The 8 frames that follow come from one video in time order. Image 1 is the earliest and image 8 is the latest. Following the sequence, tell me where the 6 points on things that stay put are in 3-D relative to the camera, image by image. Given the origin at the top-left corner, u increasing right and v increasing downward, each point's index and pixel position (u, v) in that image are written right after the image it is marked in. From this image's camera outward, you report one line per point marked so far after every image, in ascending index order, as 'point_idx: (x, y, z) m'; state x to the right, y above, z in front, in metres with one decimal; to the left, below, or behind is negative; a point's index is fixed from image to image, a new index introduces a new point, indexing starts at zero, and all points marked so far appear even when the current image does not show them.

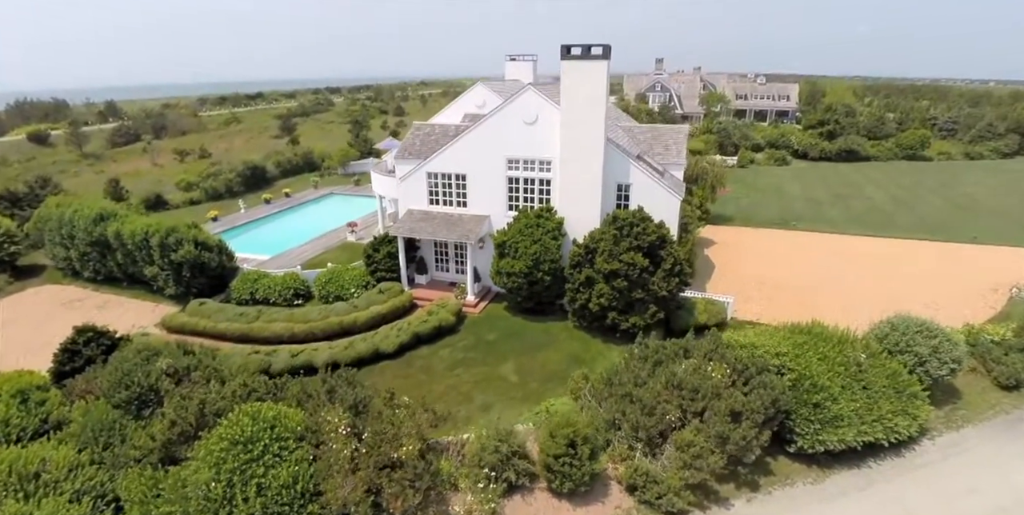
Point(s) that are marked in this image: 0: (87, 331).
0: (-13.2, -2.4, +17.6) m
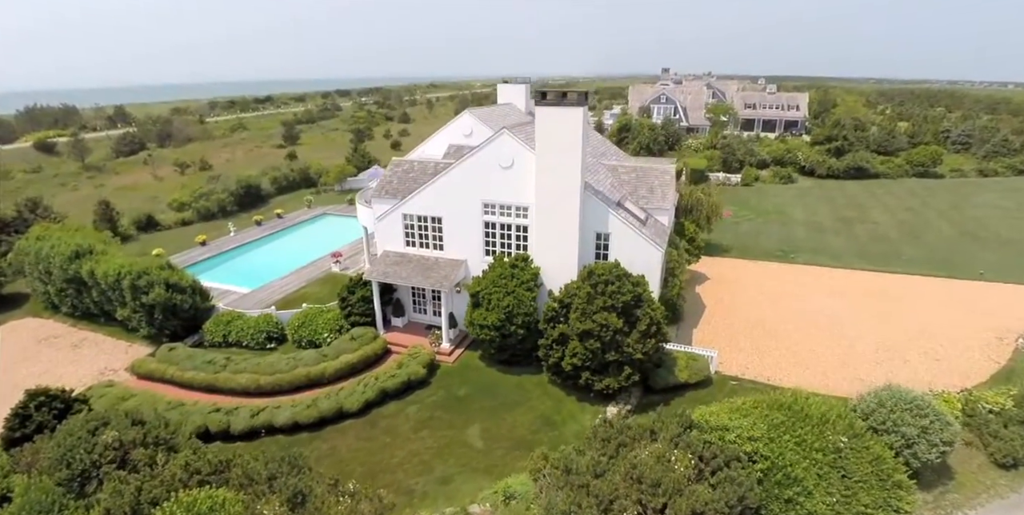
0: (-14.3, -4.2, +17.0) m
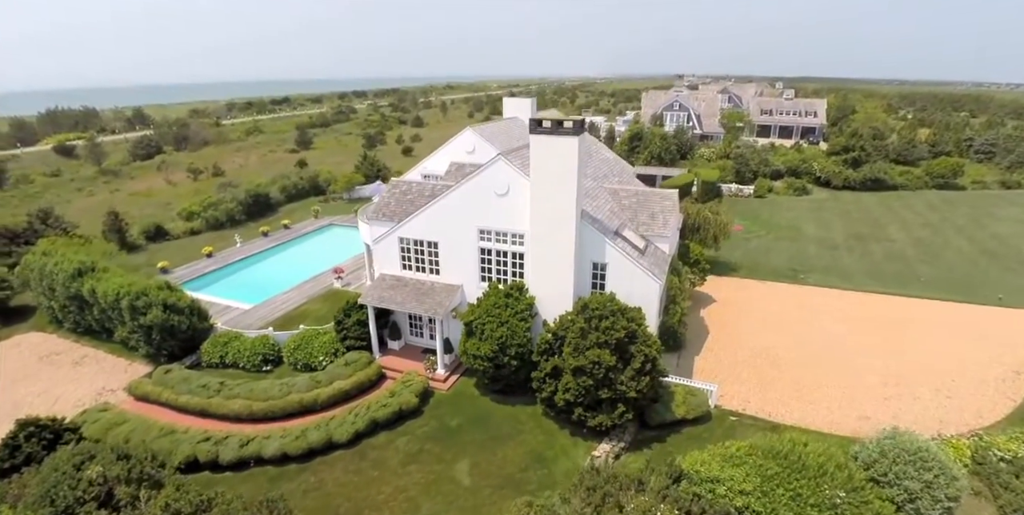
0: (-14.6, -5.1, +17.1) m
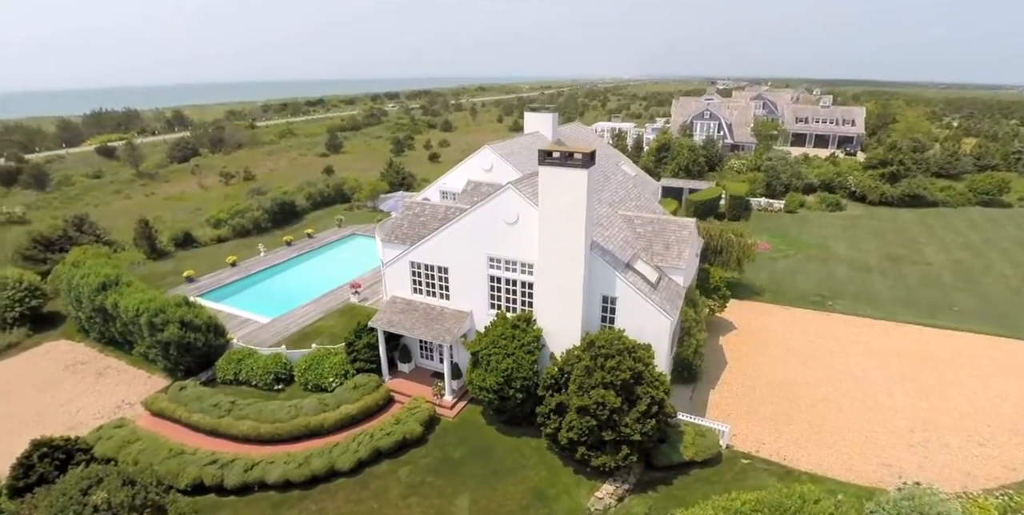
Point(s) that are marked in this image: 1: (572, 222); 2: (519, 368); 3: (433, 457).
0: (-14.6, -5.8, +17.6) m
1: (+2.0, +1.1, +18.5) m
2: (+0.2, -3.8, +19.4) m
3: (-2.8, -7.0, +19.7) m
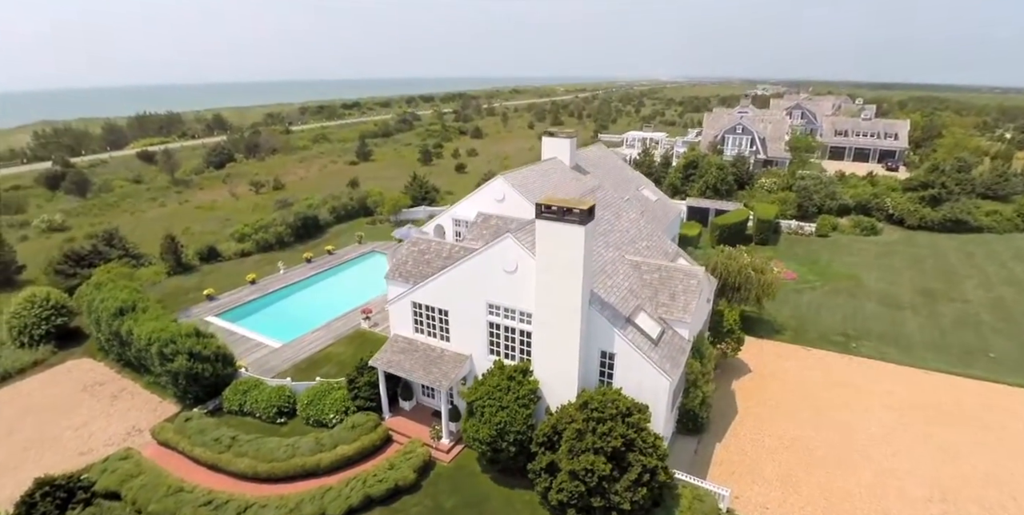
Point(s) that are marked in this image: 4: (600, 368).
0: (-14.9, -7.2, +18.0) m
1: (+1.8, -0.6, +18.0) m
2: (0.0, -5.5, +19.0) m
3: (-3.0, -8.6, +19.5) m
4: (+3.0, -3.8, +19.3) m
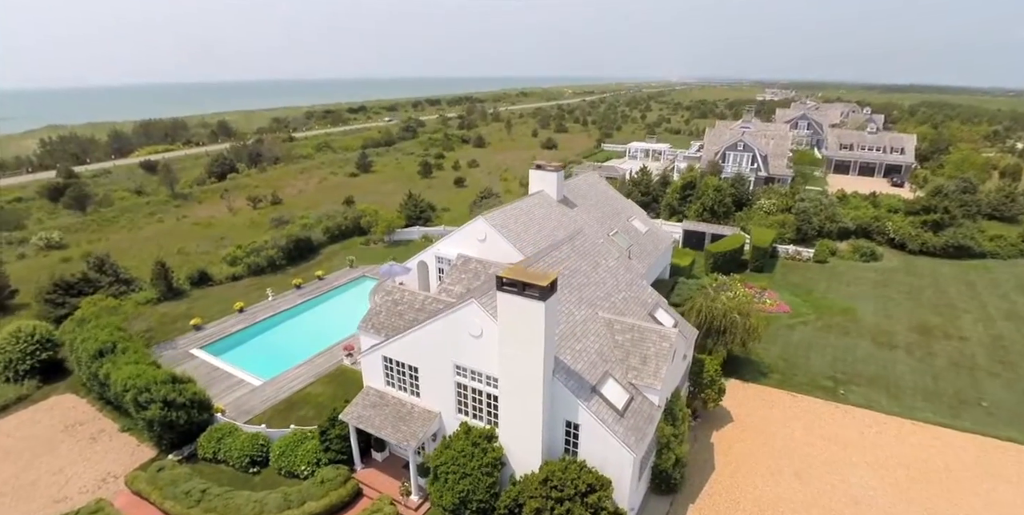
0: (-16.2, -9.3, +18.0) m
1: (+0.6, -2.9, +17.7) m
2: (-1.2, -7.7, +18.7) m
3: (-4.3, -10.8, +19.3) m
4: (+1.8, -6.0, +19.0) m
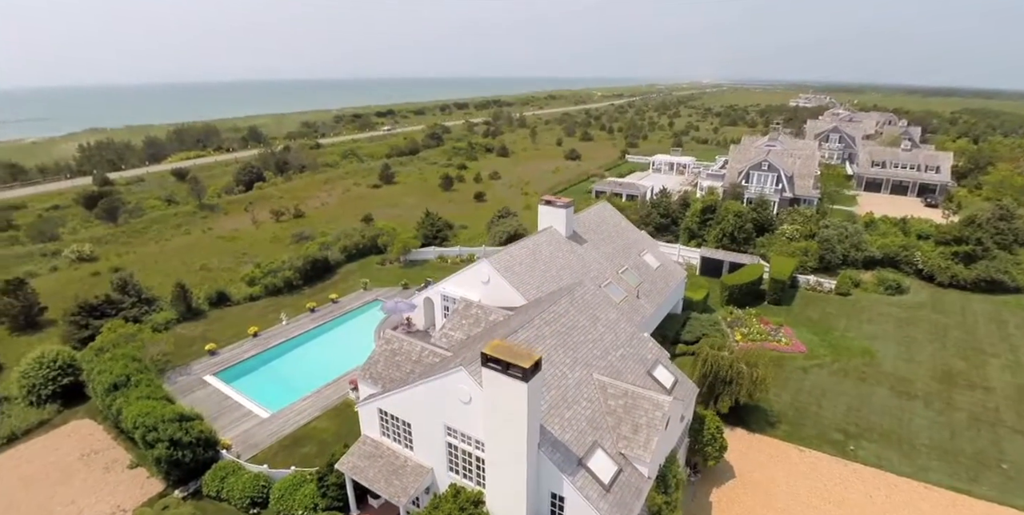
0: (-16.7, -11.2, +18.8) m
1: (+0.2, -5.2, +17.6) m
2: (-1.7, -10.0, +18.8) m
3: (-4.8, -13.0, +19.6) m
4: (+1.4, -8.3, +18.9) m
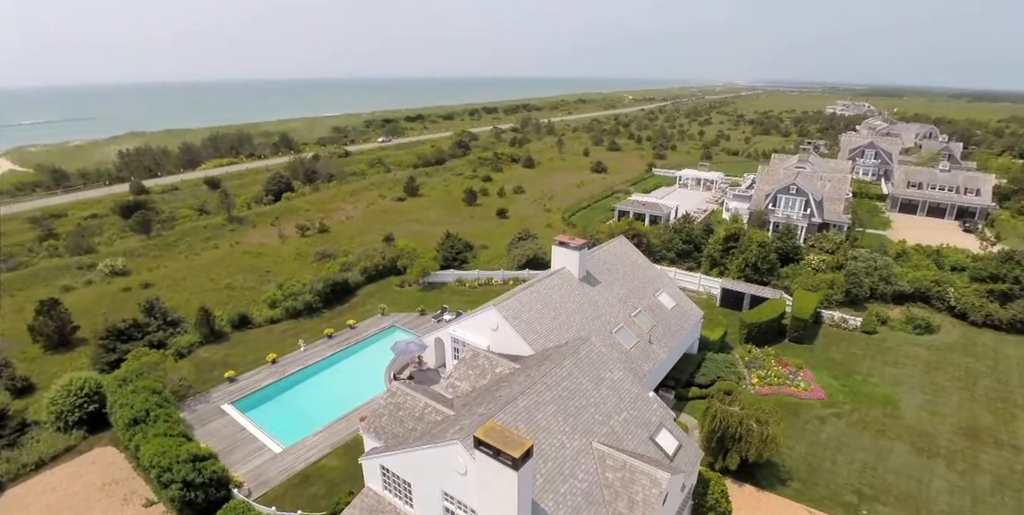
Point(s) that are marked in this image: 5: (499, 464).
0: (-17.0, -13.4, +19.8) m
1: (-0.1, -7.8, +17.6) m
2: (-2.0, -12.5, +19.0) m
3: (-5.1, -15.5, +19.9) m
4: (+1.1, -10.9, +18.9) m
5: (-0.2, -6.1, +17.0) m
